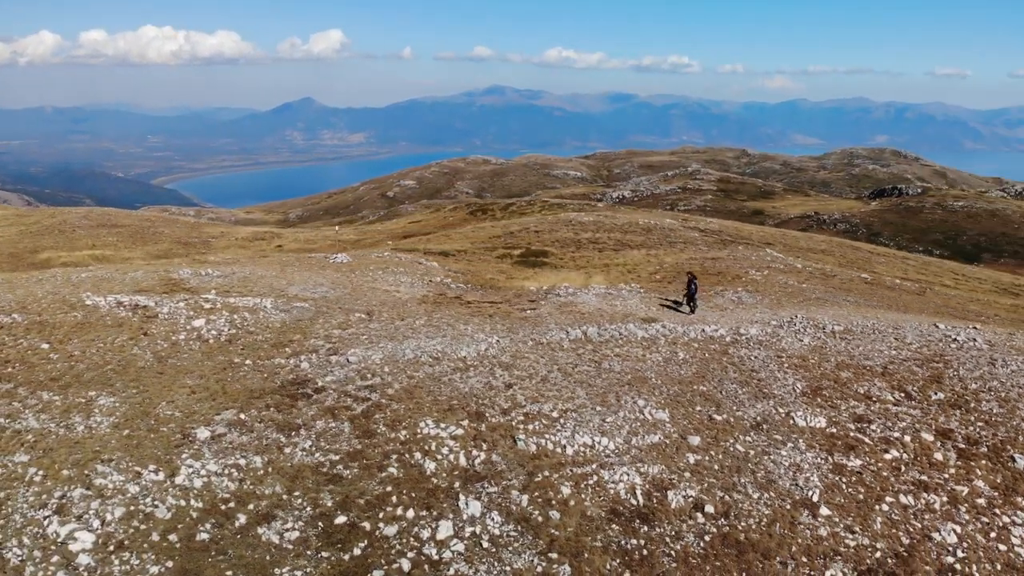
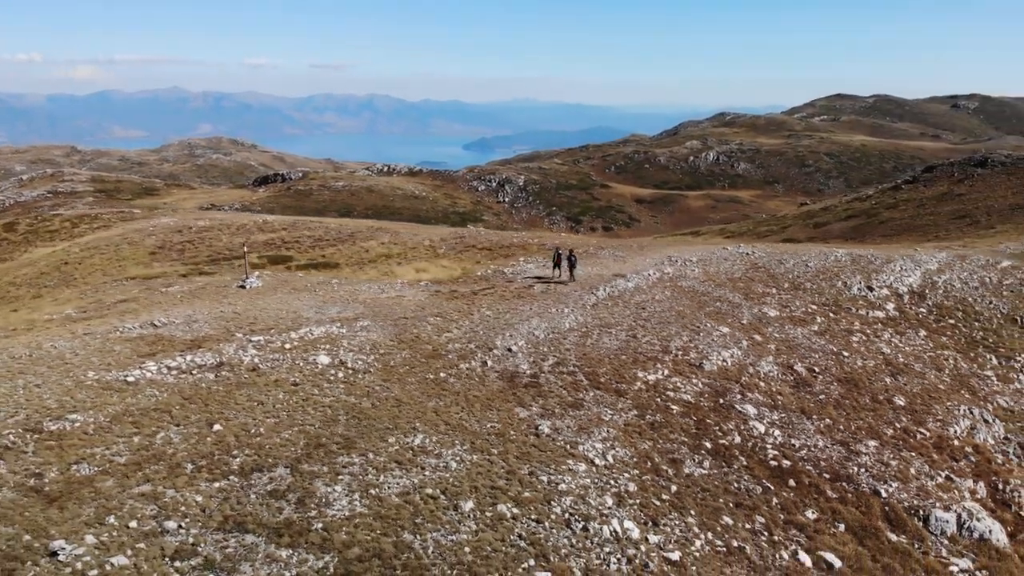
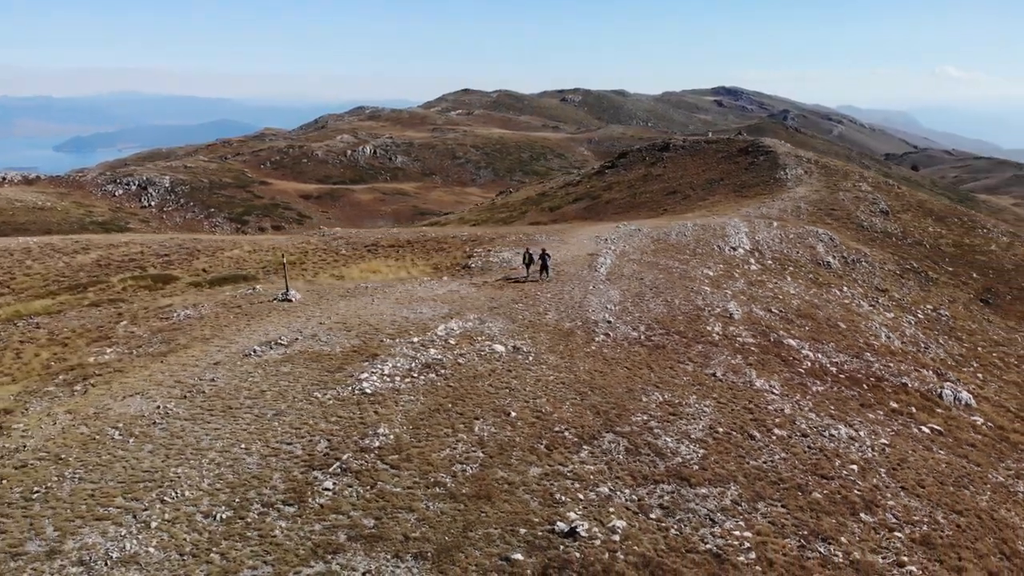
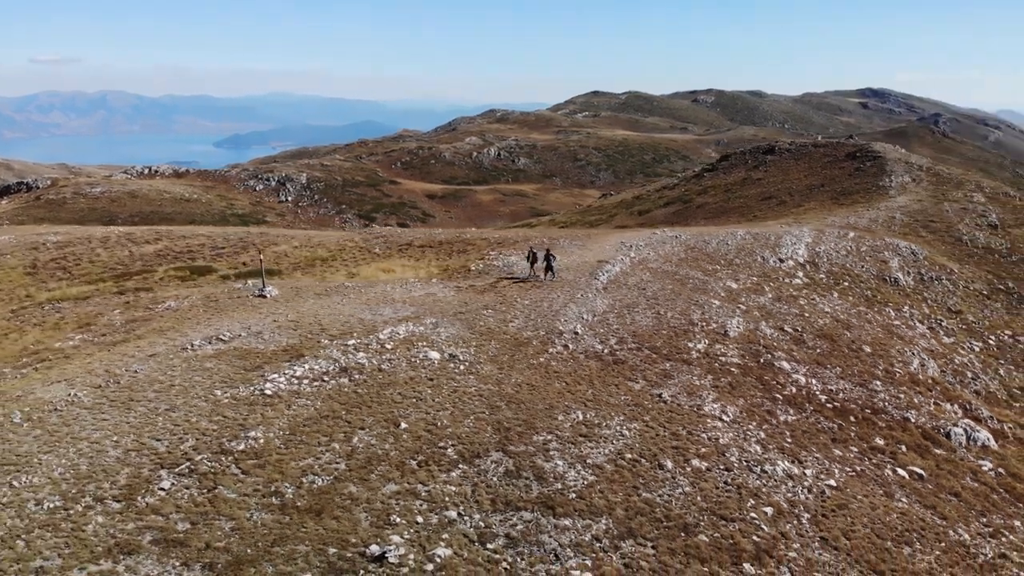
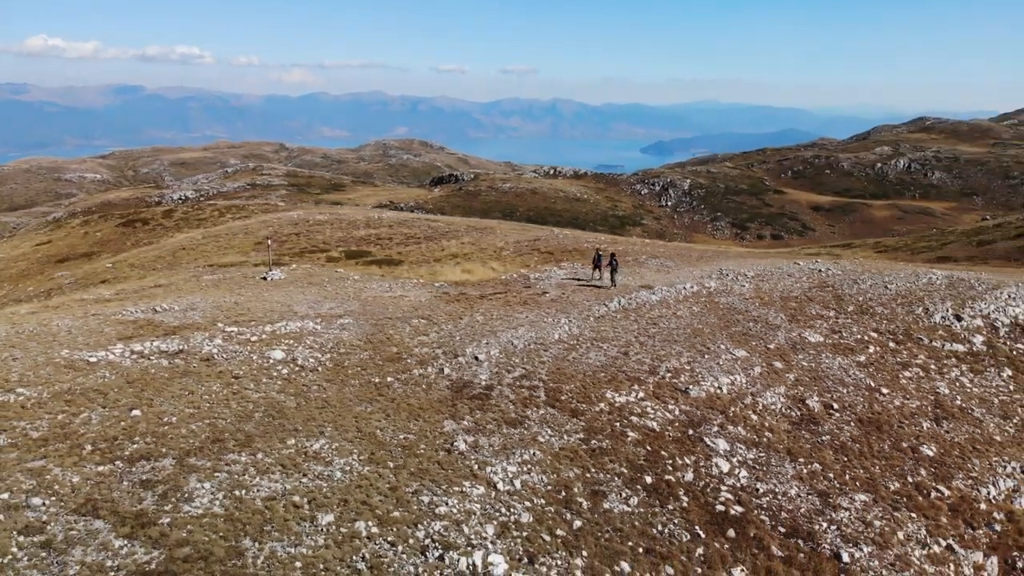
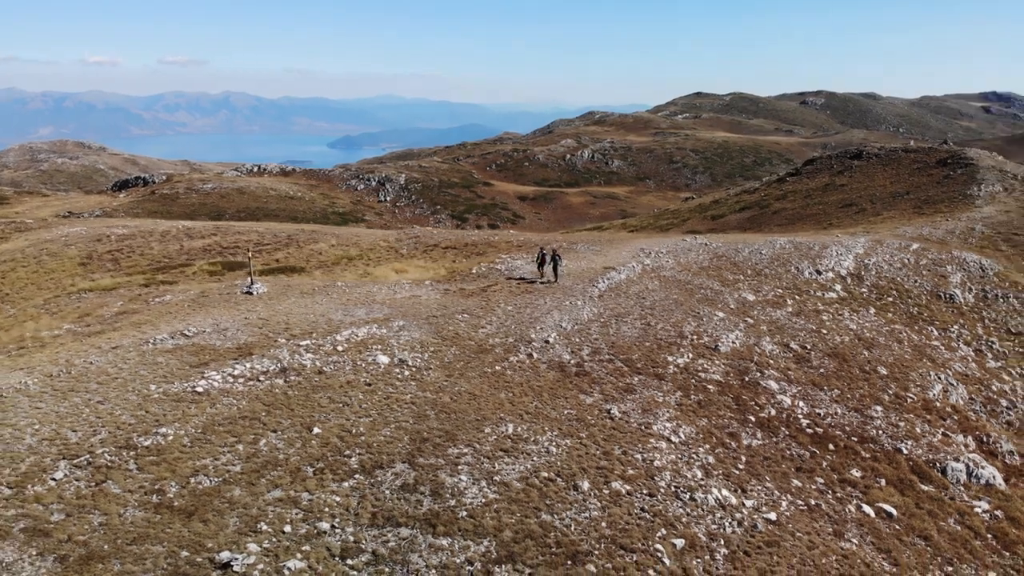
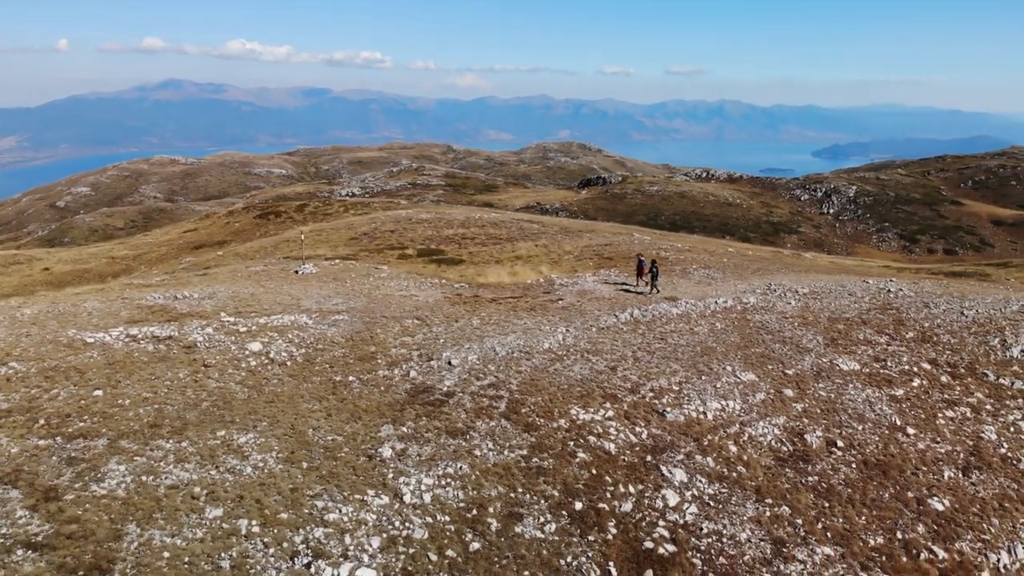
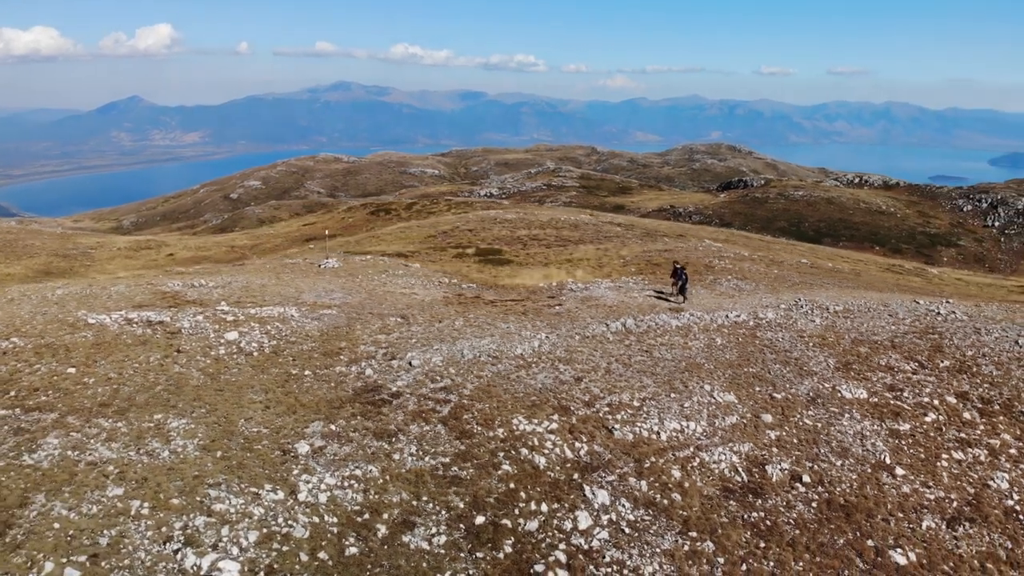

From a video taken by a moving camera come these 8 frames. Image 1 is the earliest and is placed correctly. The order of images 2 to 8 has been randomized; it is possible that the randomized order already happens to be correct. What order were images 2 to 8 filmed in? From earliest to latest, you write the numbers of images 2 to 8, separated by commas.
8, 7, 5, 2, 6, 4, 3
